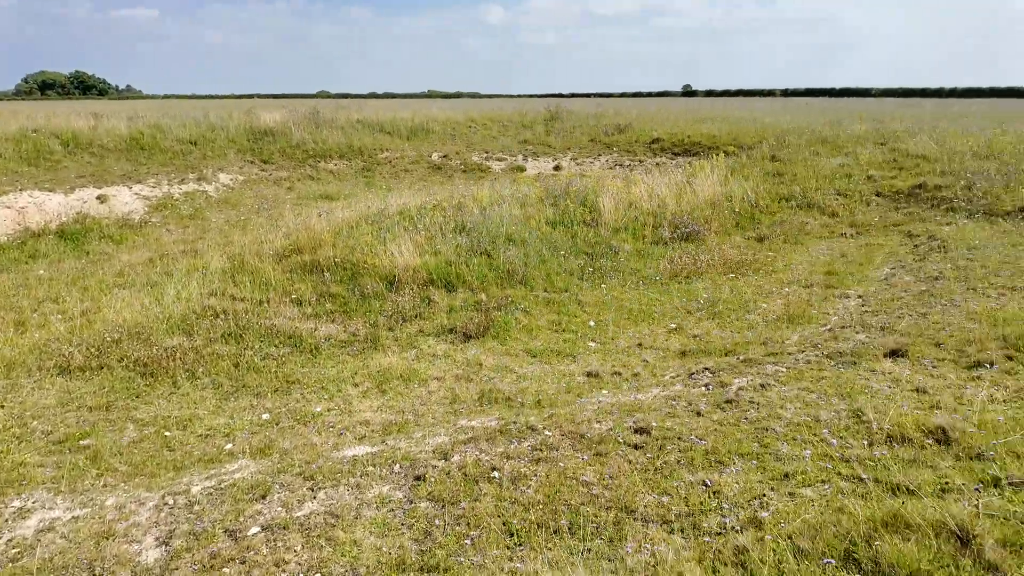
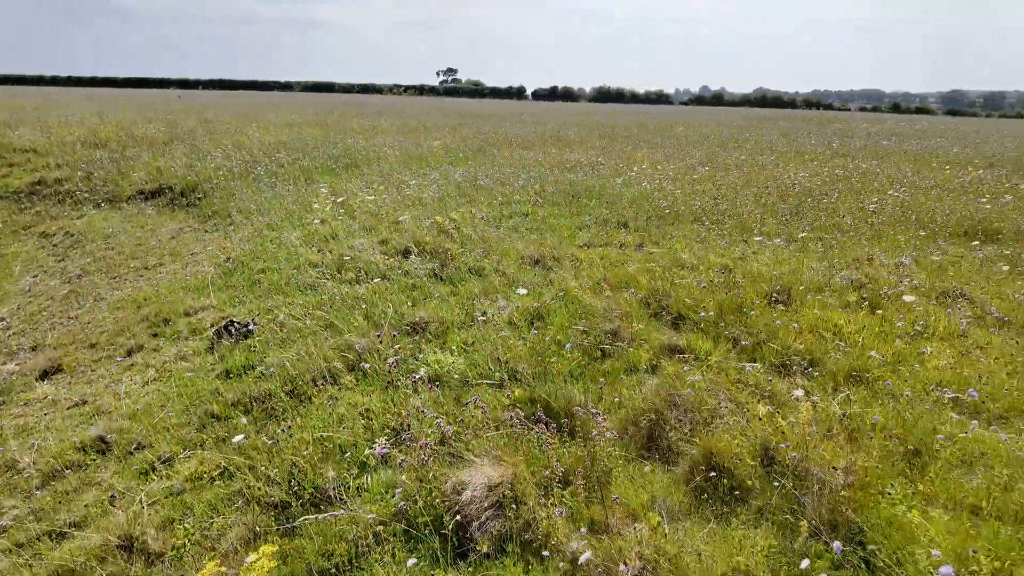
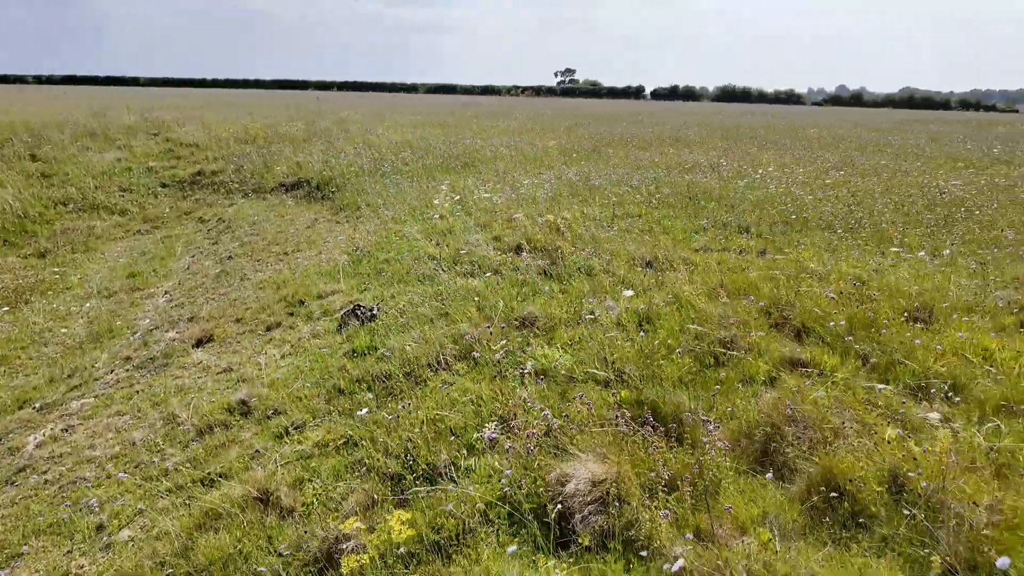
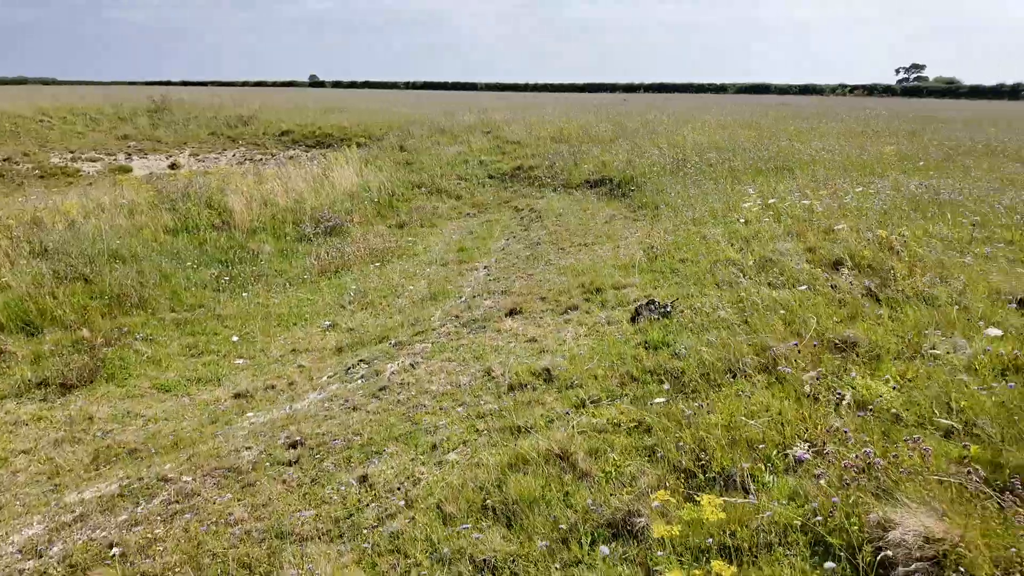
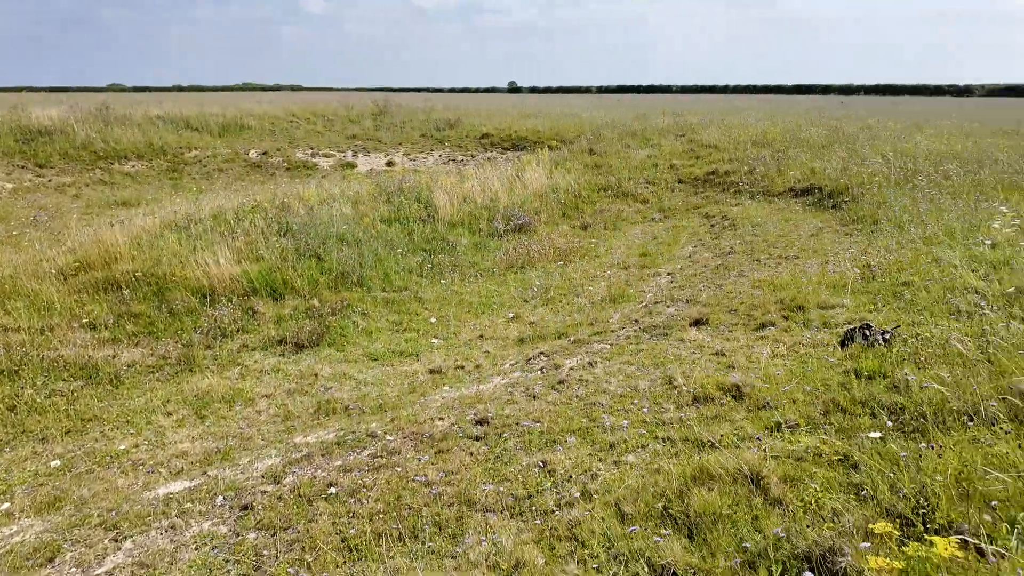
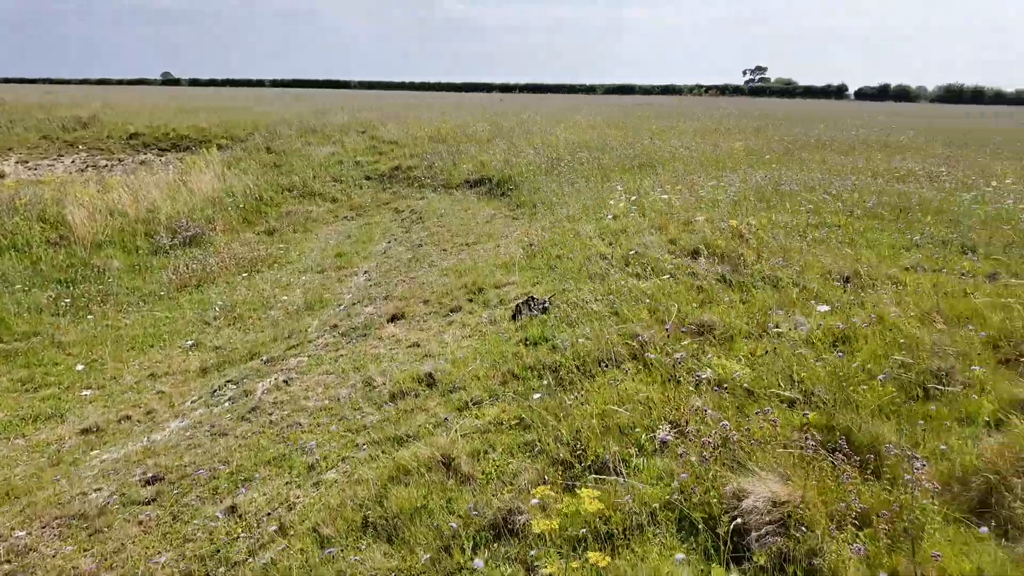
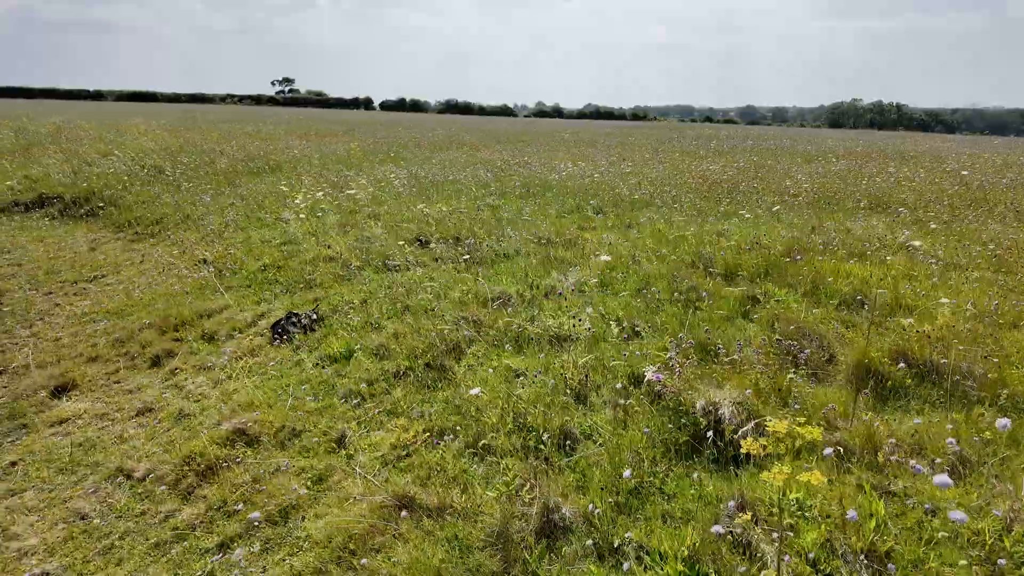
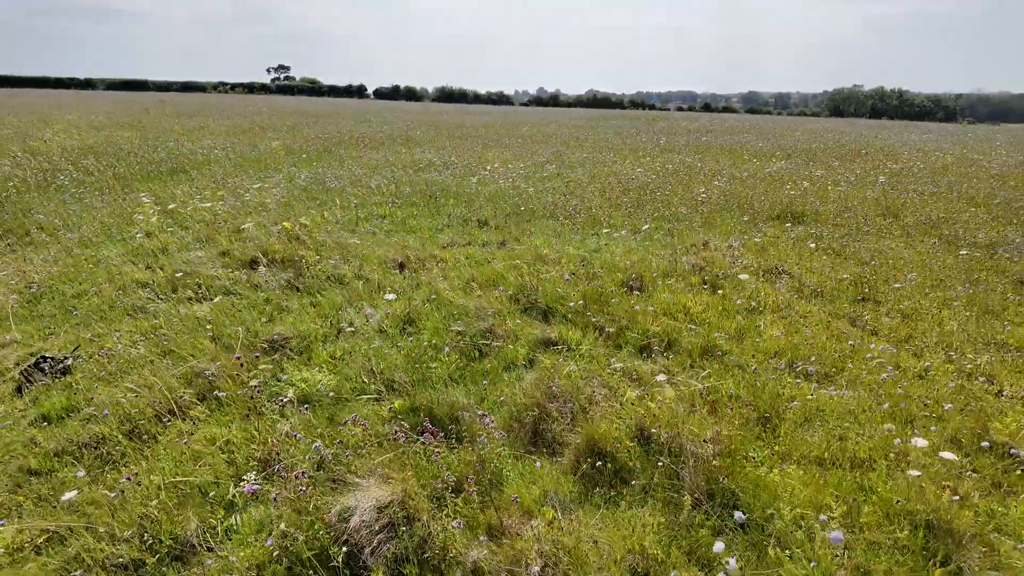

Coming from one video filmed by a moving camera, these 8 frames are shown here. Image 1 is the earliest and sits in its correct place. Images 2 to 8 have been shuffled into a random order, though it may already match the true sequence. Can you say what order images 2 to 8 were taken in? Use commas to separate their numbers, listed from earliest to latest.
5, 4, 6, 3, 2, 8, 7
